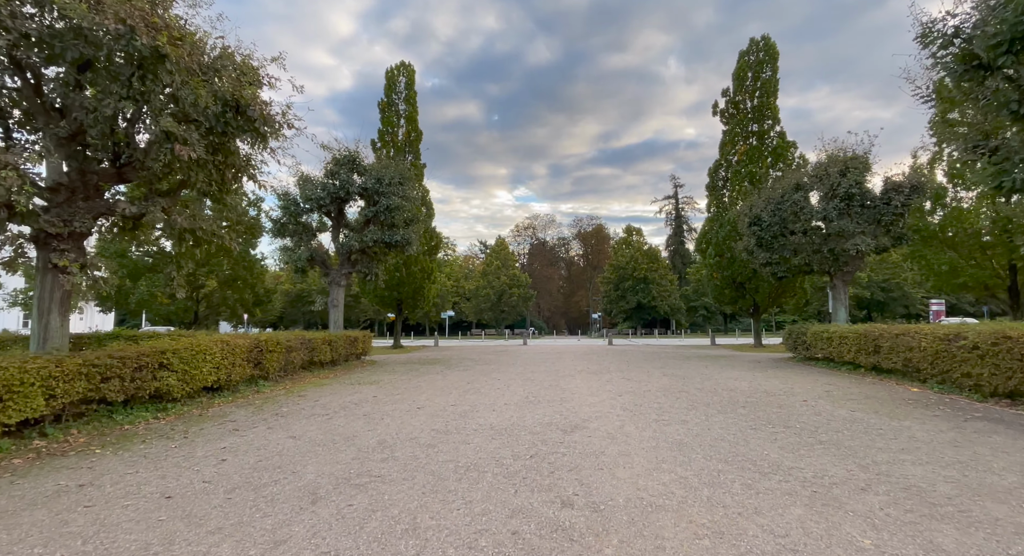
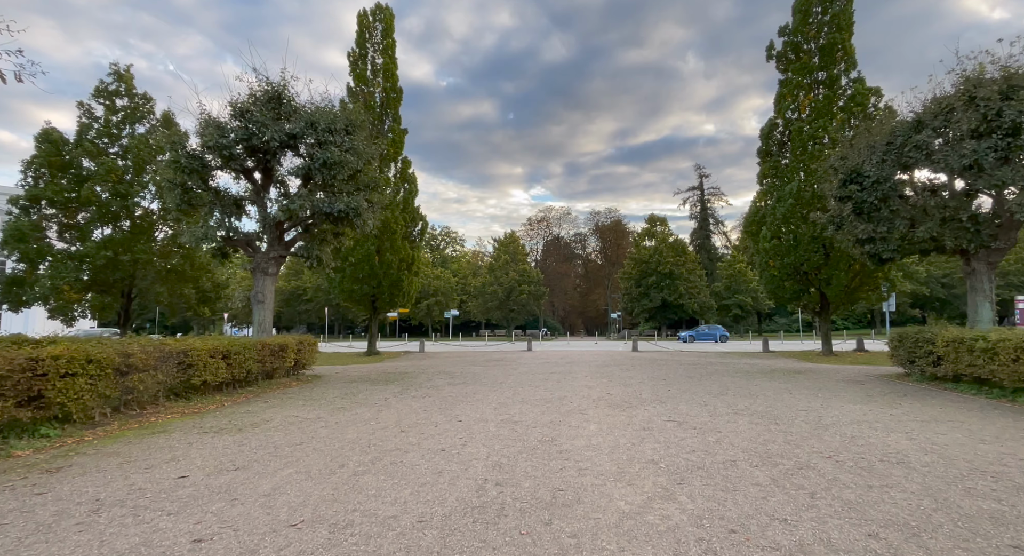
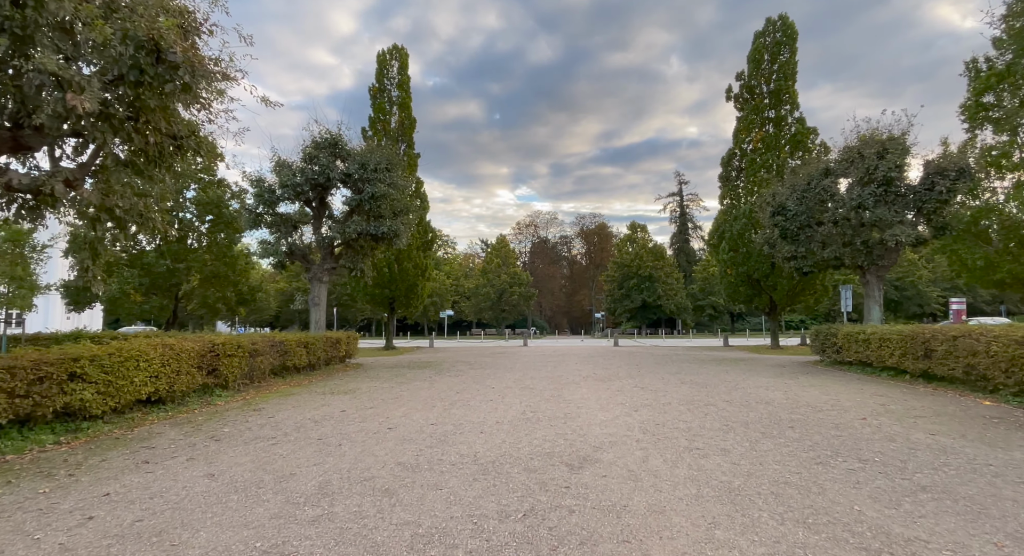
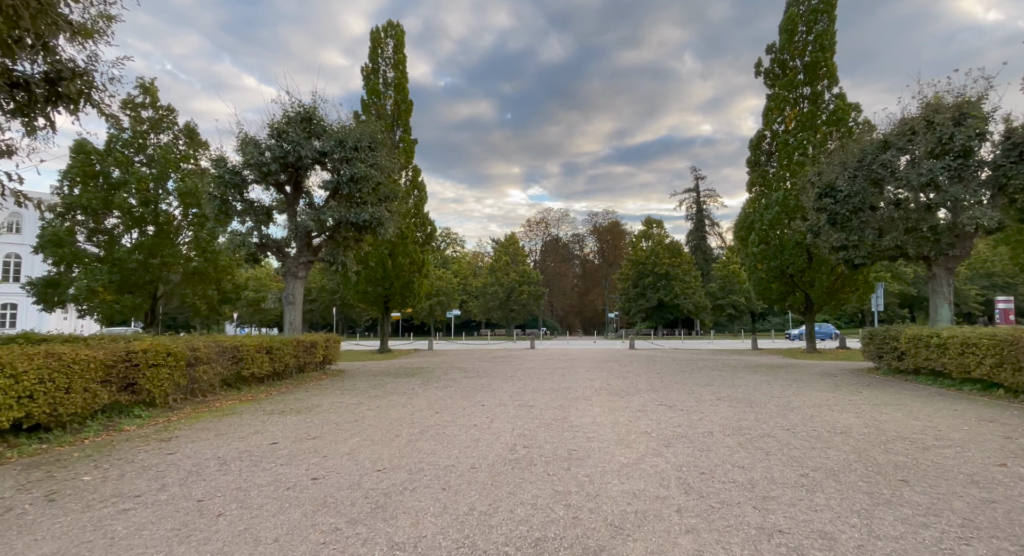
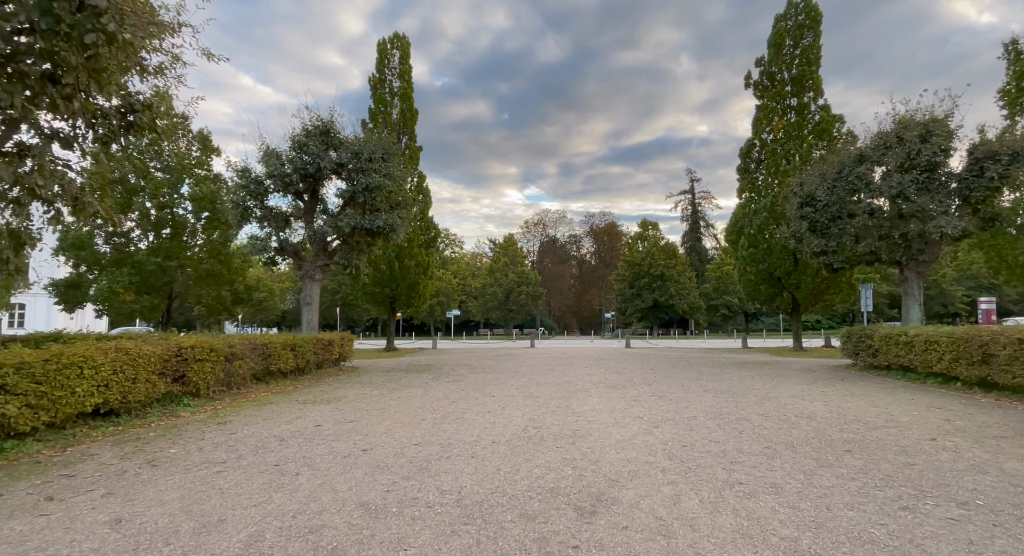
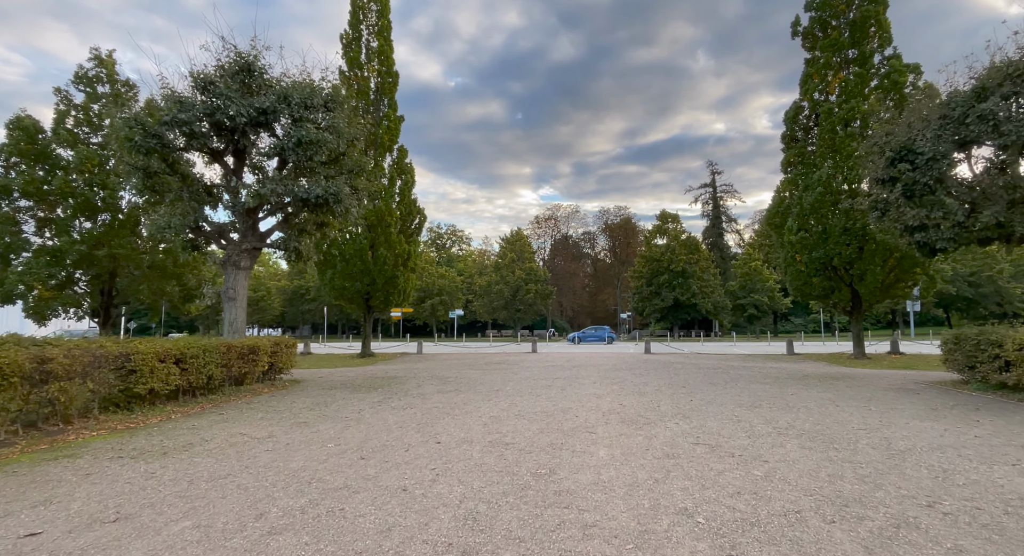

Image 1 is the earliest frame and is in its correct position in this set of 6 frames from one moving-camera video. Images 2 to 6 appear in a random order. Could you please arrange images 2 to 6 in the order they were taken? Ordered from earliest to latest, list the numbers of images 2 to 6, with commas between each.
3, 5, 4, 2, 6
